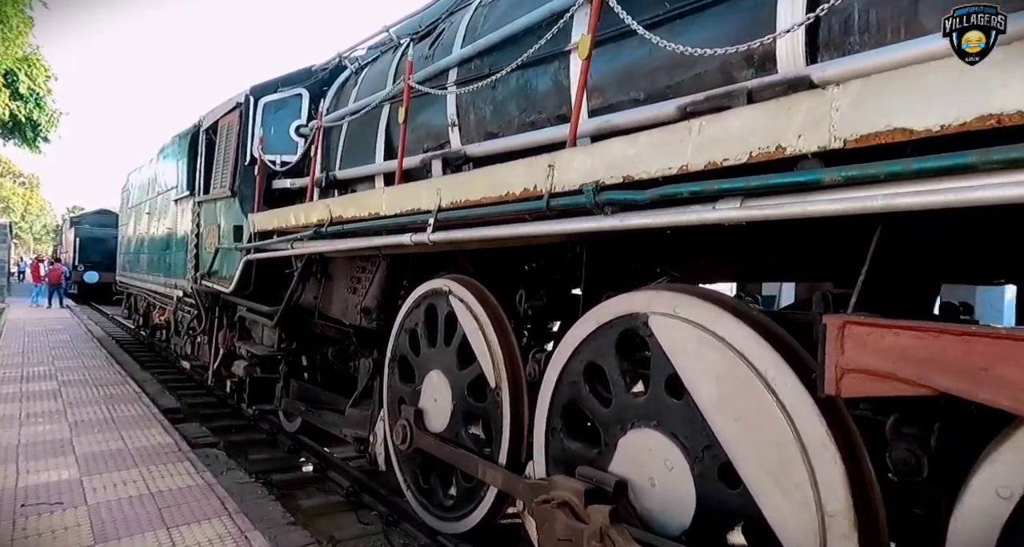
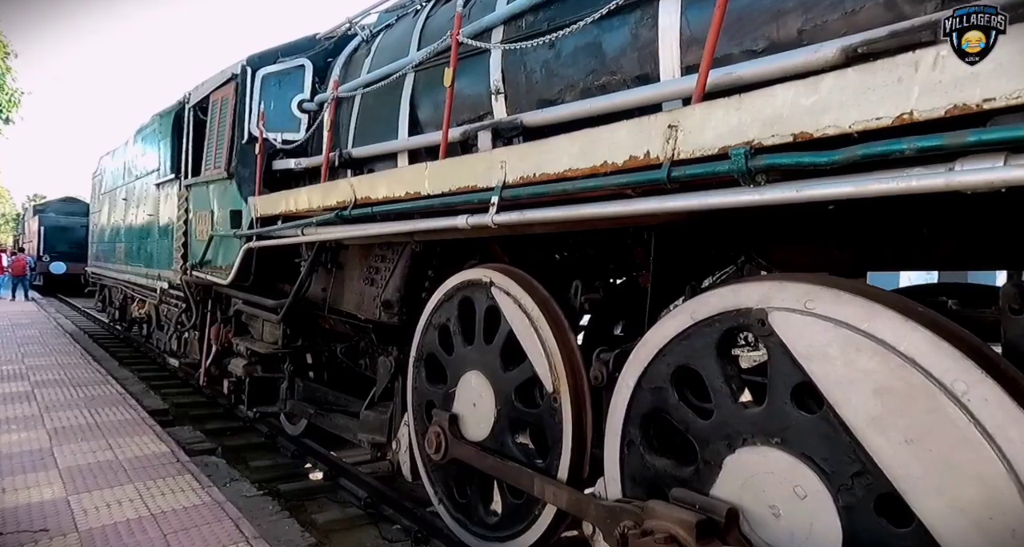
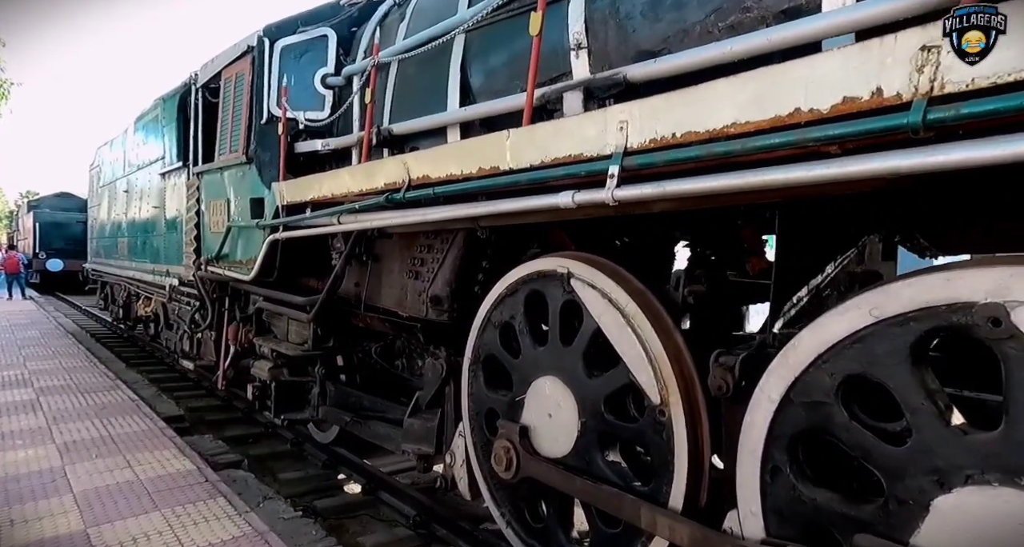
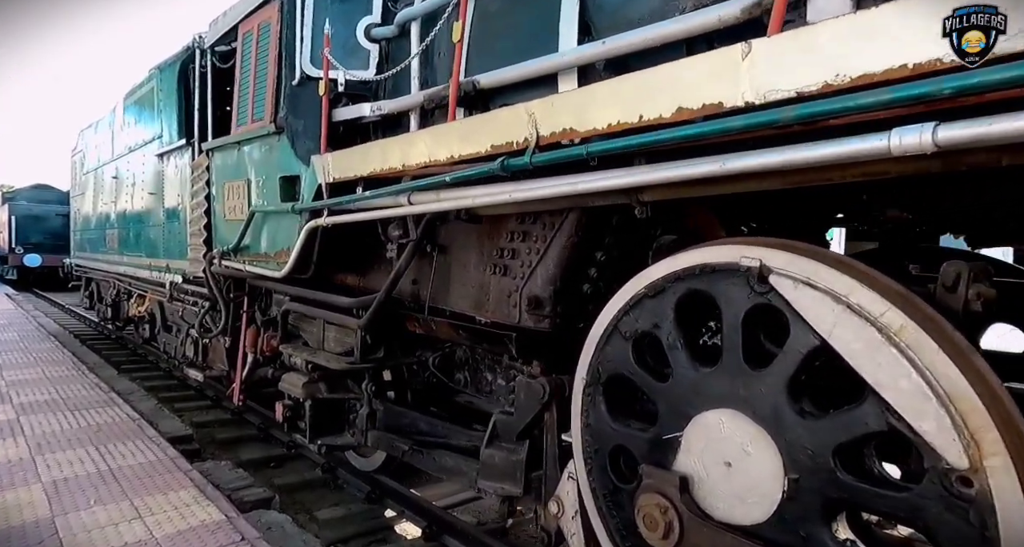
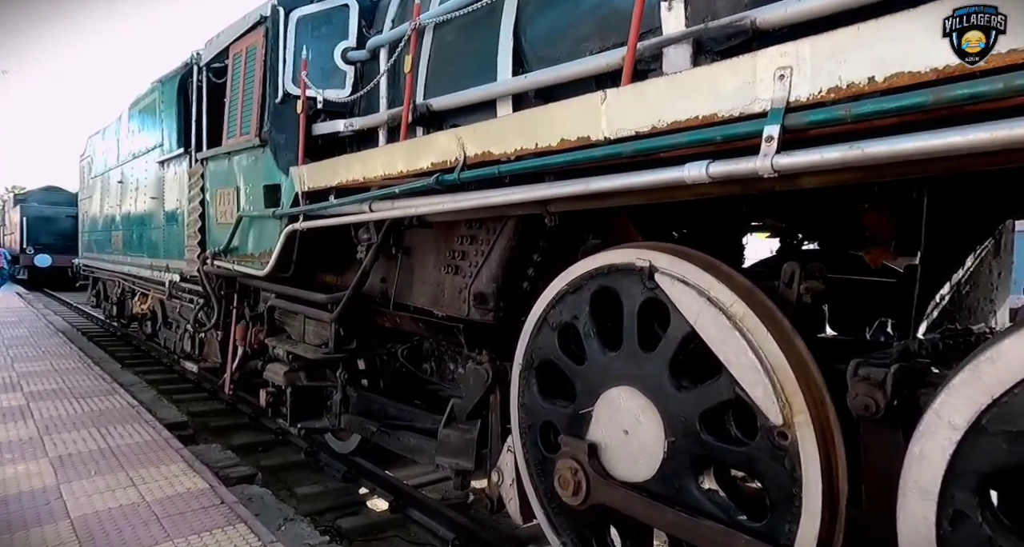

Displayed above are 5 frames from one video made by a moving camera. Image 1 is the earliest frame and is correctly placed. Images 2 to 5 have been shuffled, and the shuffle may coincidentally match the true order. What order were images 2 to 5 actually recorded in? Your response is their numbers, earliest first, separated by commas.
2, 3, 5, 4
